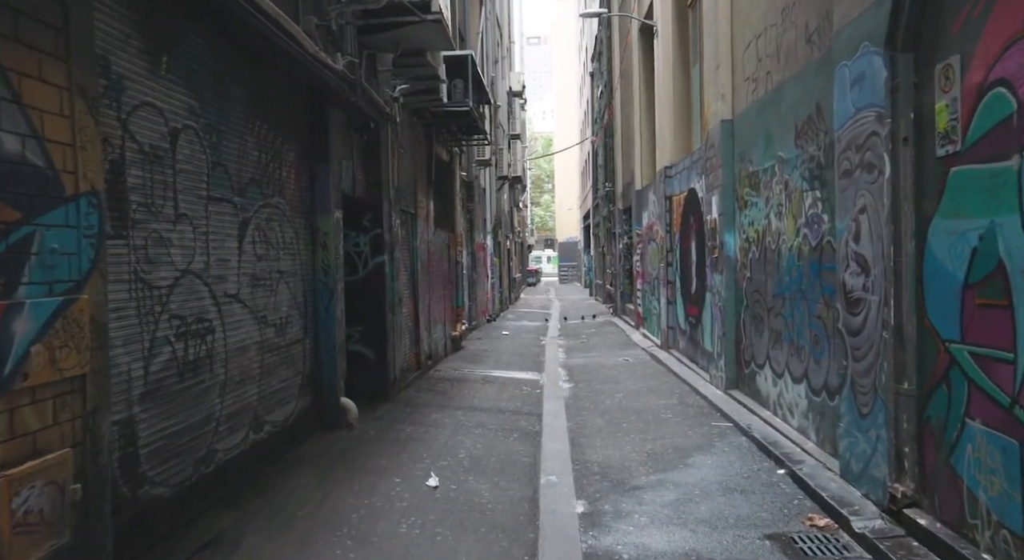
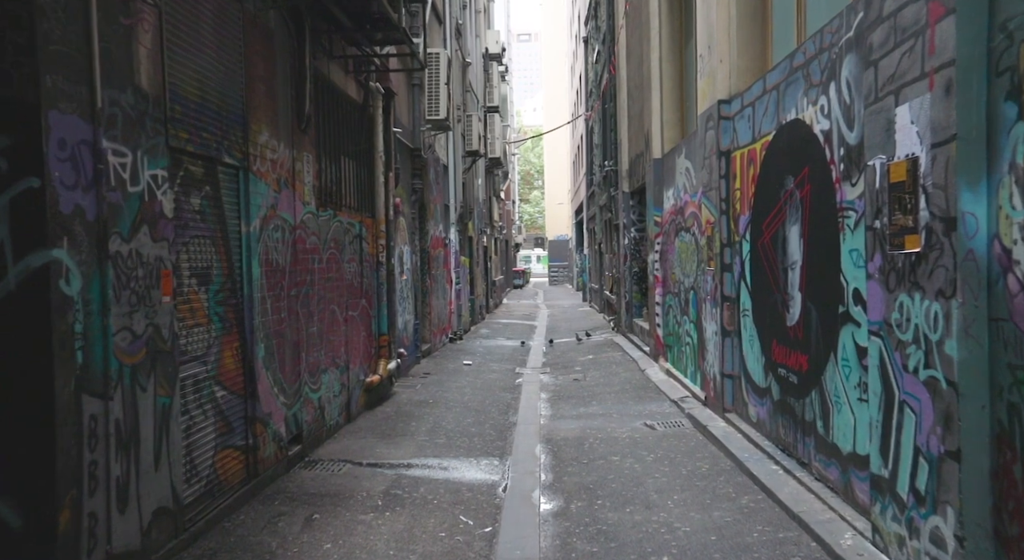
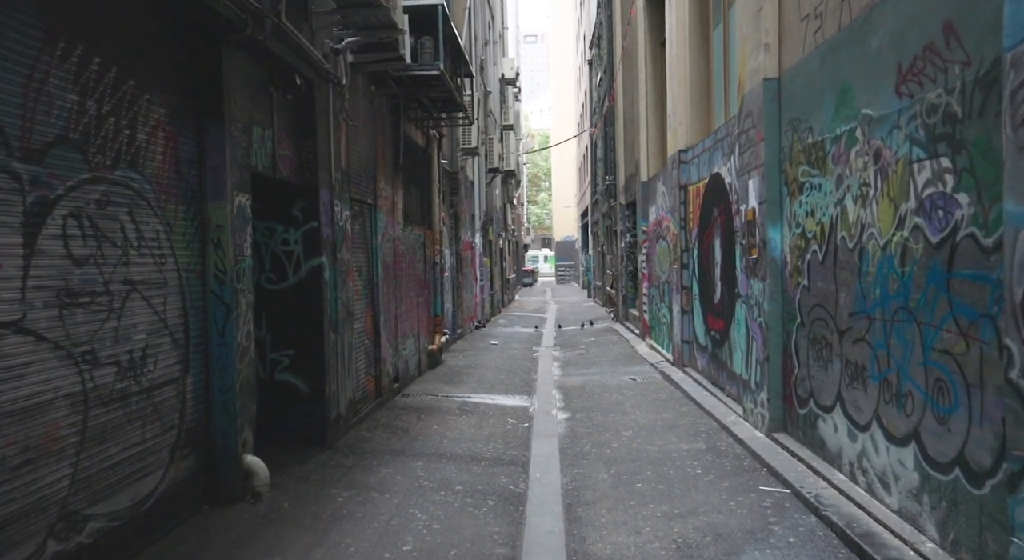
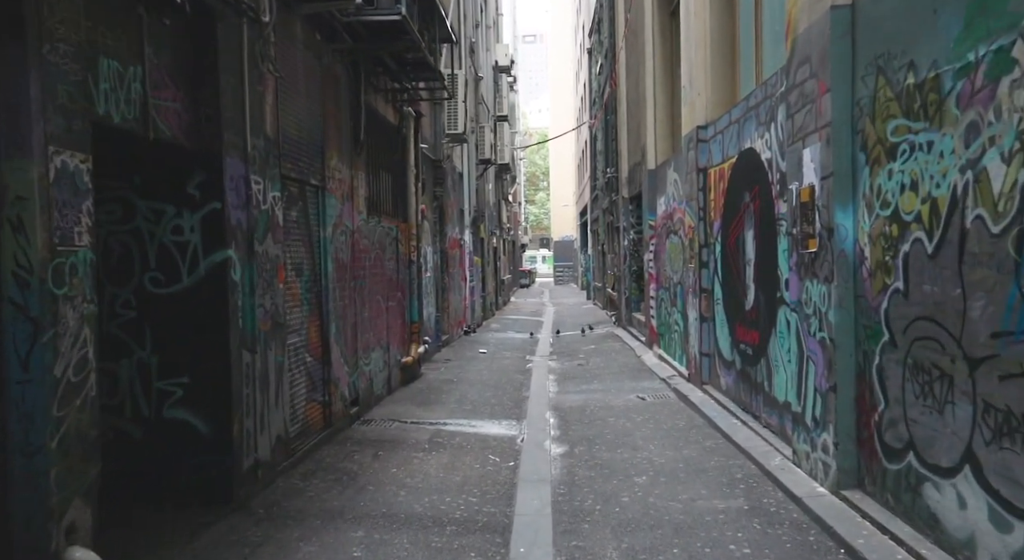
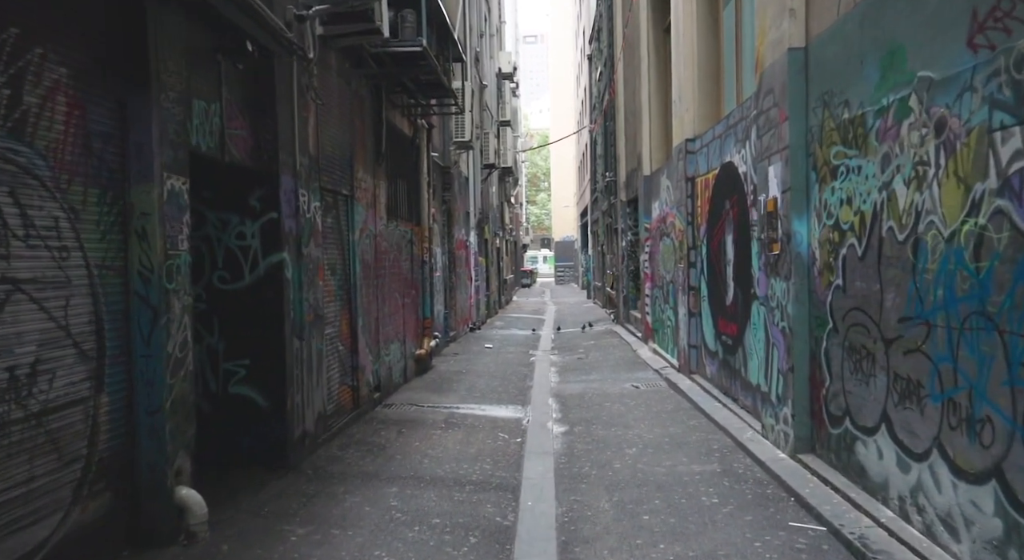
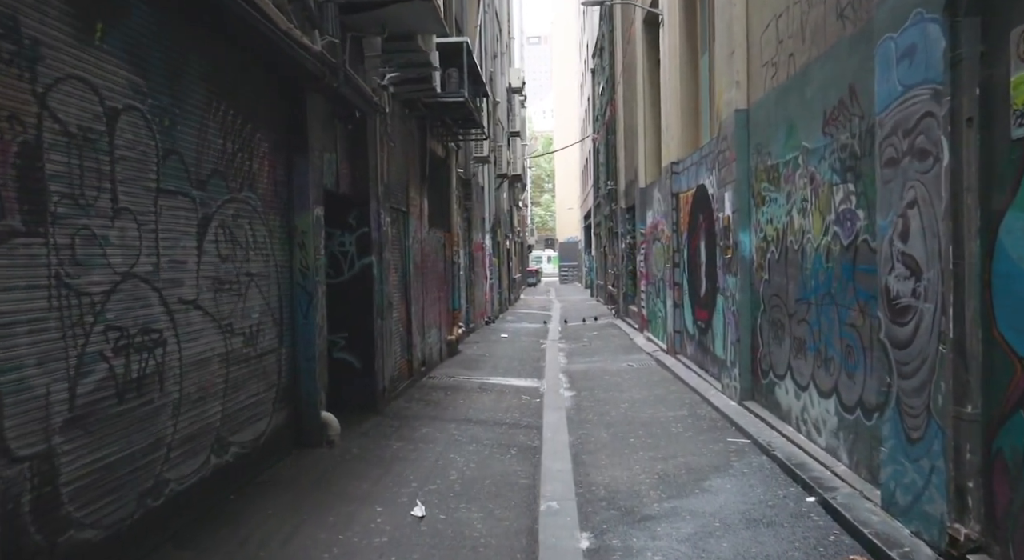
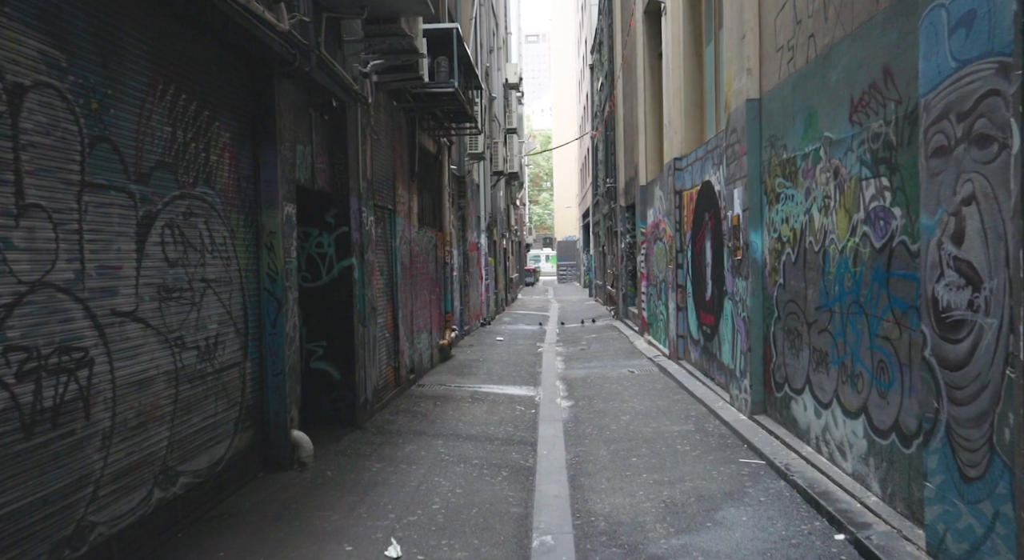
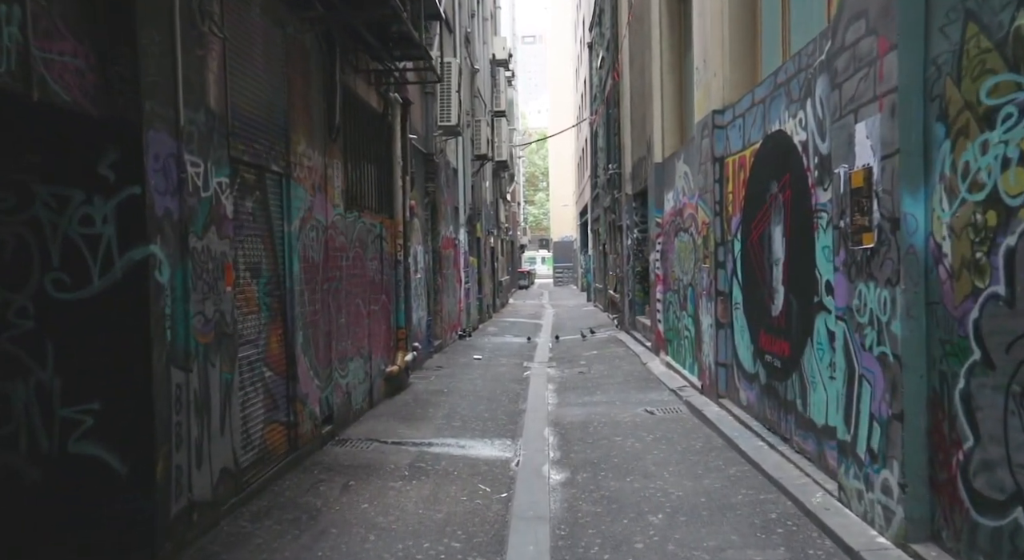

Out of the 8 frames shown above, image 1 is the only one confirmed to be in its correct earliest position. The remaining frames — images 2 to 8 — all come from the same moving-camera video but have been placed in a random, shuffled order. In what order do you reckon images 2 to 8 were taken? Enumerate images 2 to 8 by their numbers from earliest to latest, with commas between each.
6, 7, 3, 5, 4, 8, 2
